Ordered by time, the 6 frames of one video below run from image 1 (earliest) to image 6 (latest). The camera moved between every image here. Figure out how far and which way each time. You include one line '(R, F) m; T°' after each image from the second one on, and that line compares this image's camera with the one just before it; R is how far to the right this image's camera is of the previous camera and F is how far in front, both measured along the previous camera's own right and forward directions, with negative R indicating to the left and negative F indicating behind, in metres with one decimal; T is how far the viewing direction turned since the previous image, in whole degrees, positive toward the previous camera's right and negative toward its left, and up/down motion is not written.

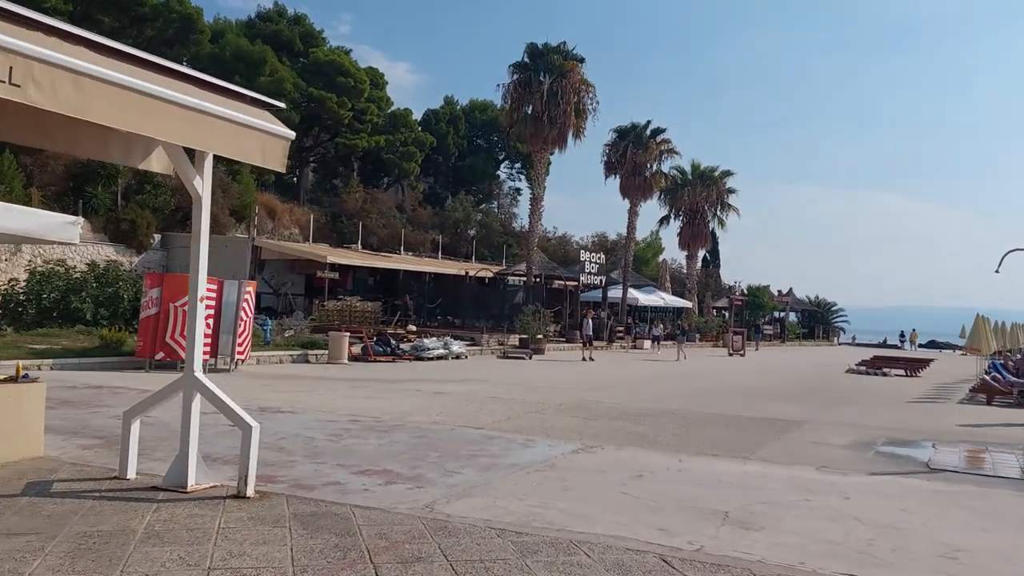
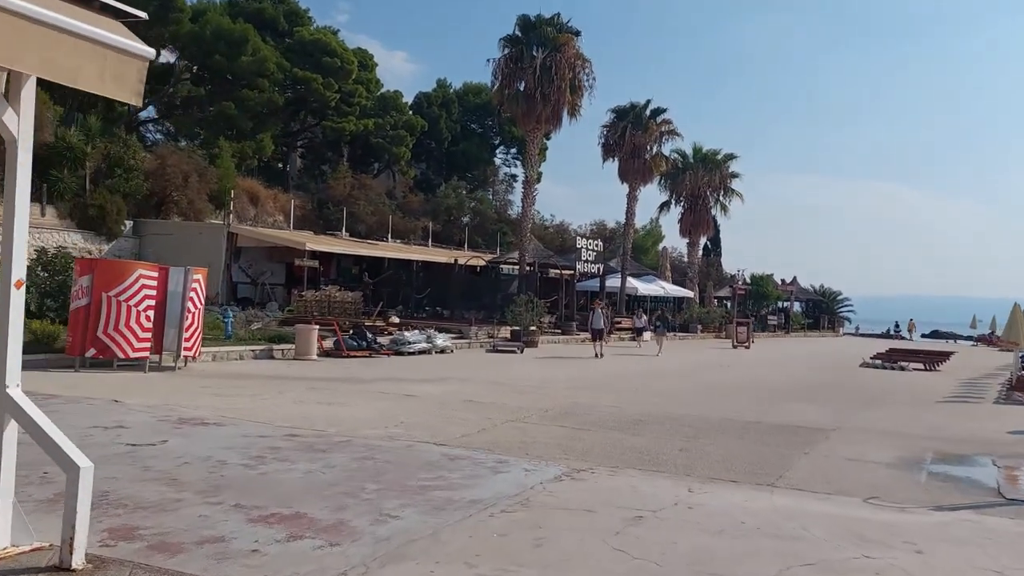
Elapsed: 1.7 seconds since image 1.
(+0.3, +2.0) m; 0°
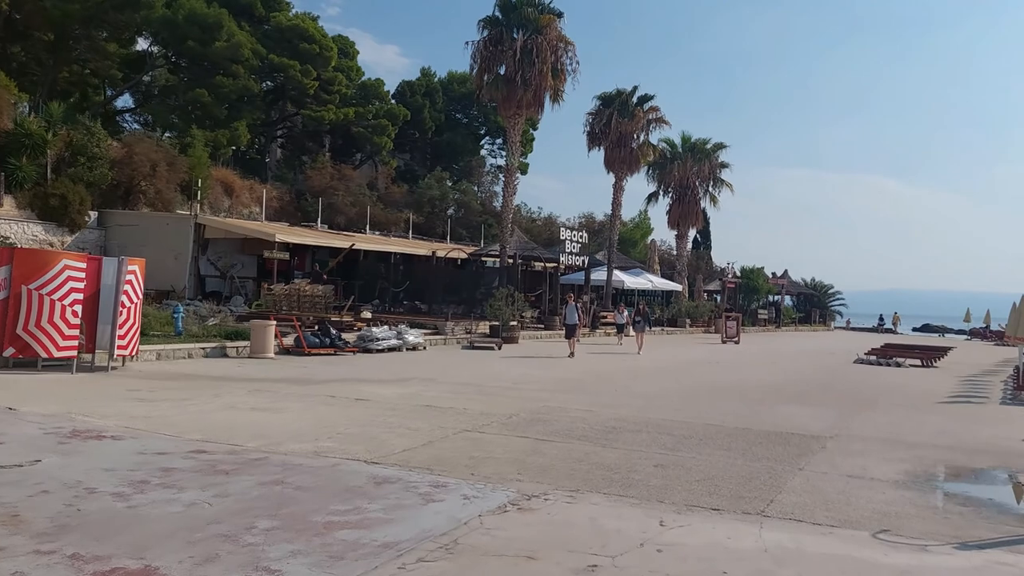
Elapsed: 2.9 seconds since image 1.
(+0.4, +1.3) m; +1°
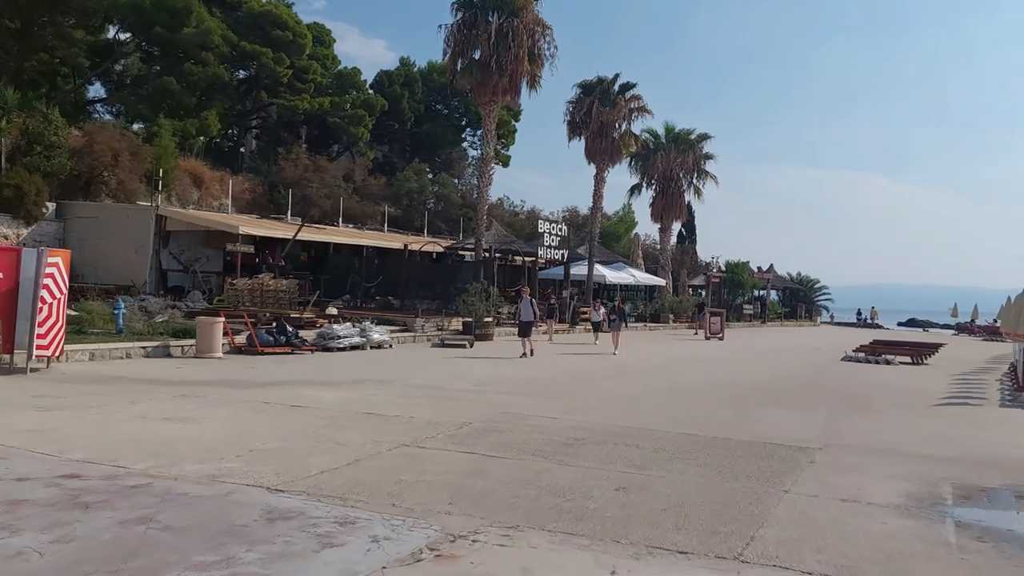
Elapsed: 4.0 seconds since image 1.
(+0.4, +1.2) m; +1°
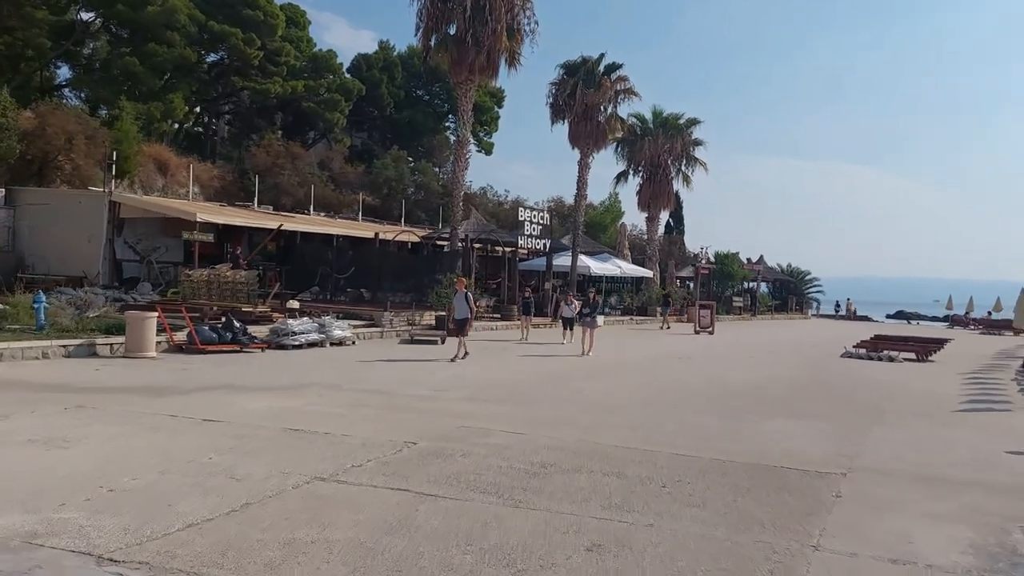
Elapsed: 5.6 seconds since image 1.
(+0.3, +1.8) m; +1°
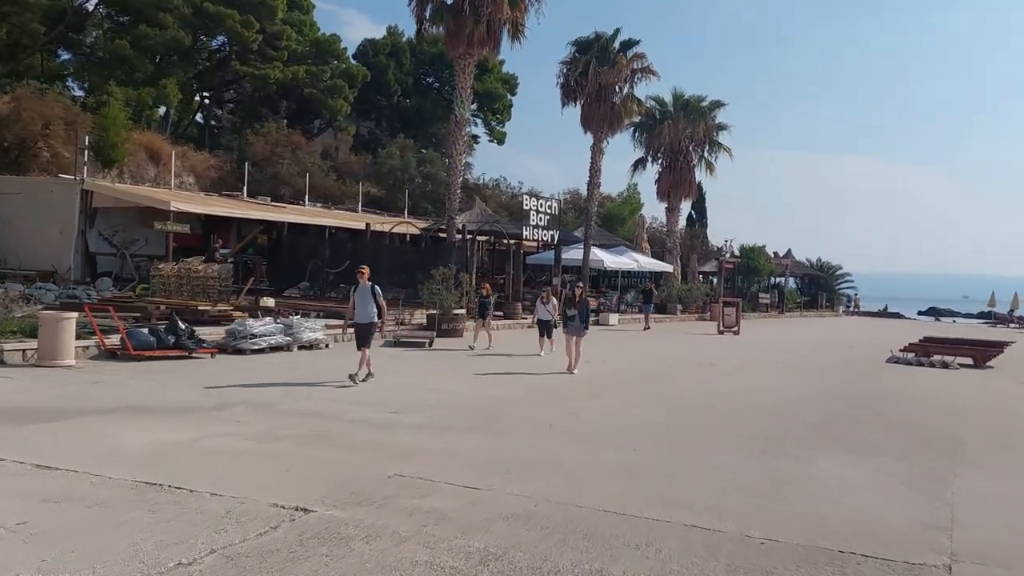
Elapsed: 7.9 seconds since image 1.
(+0.6, +2.6) m; -2°
